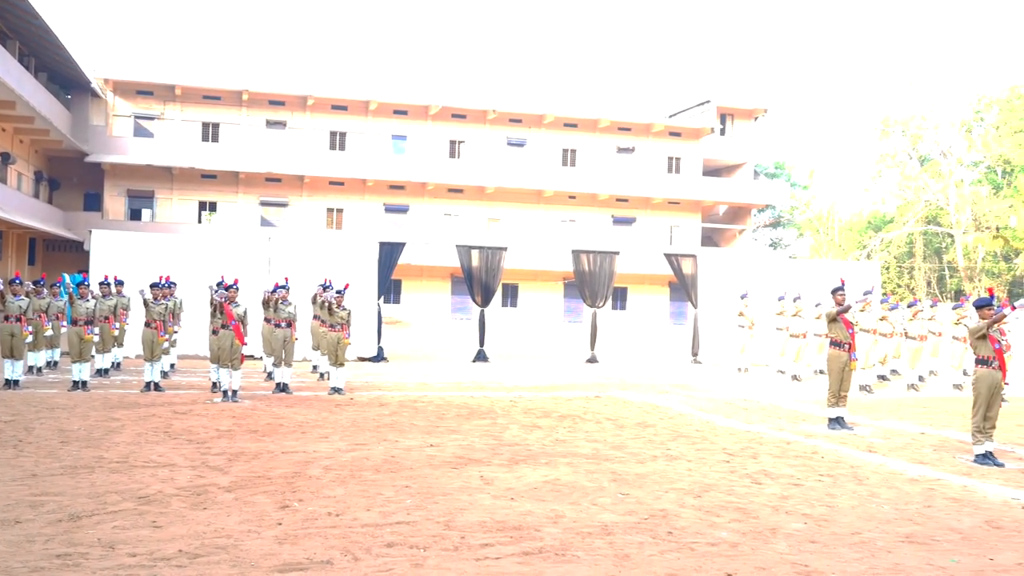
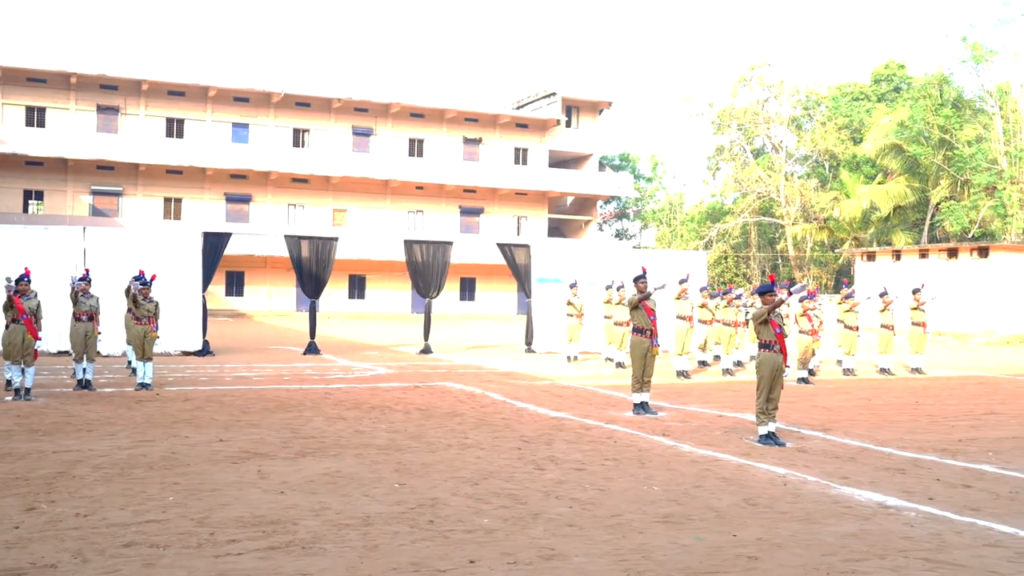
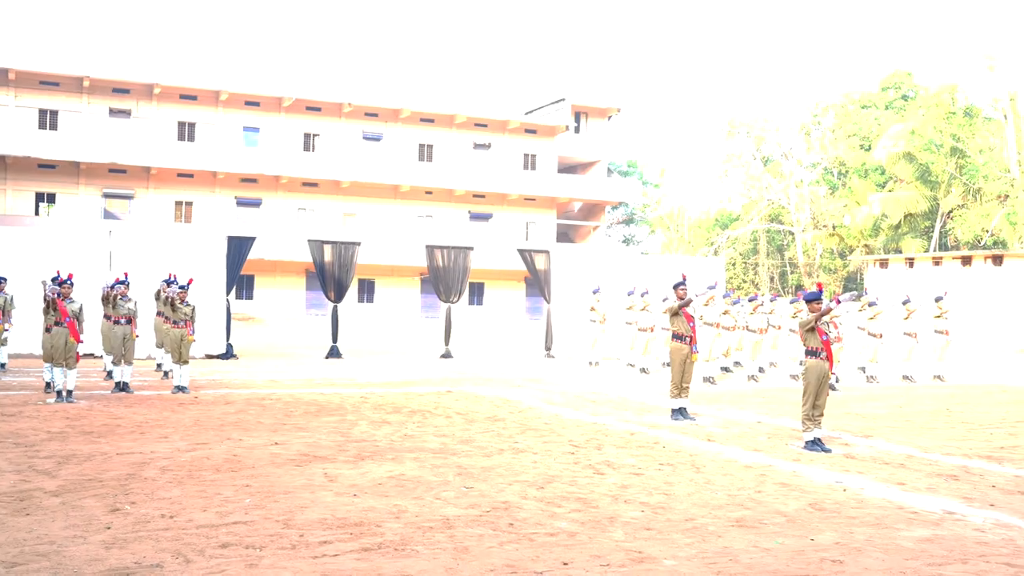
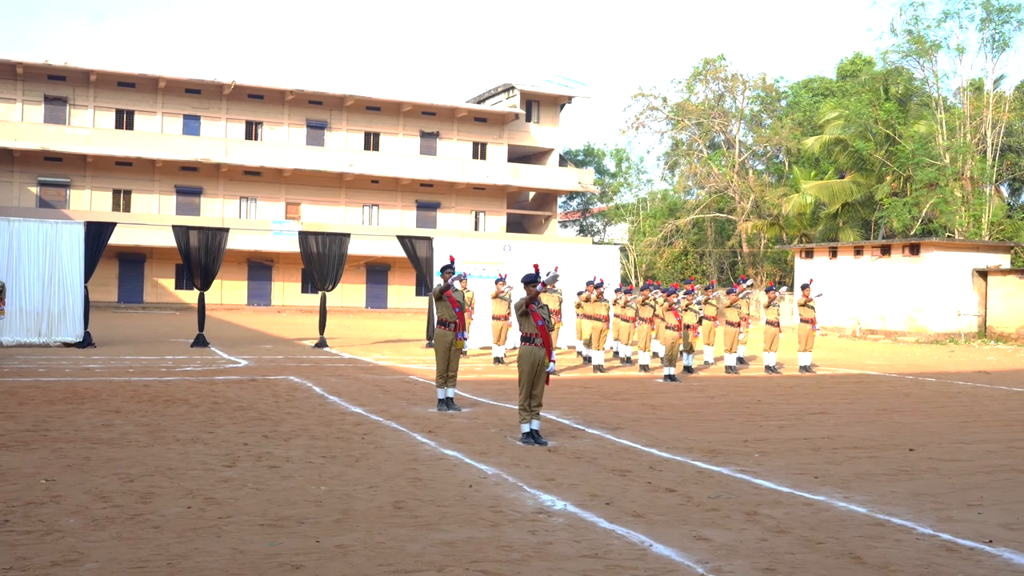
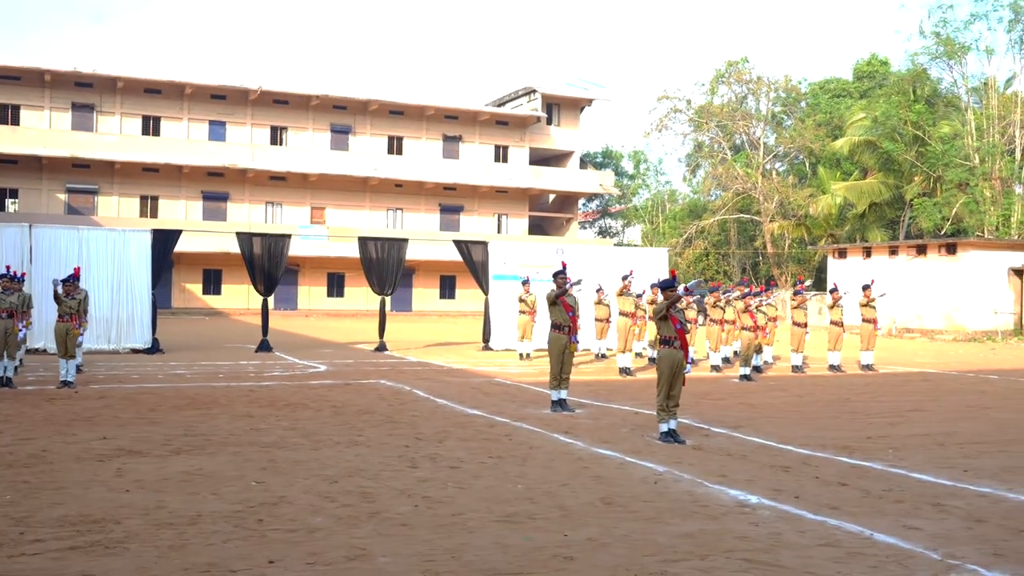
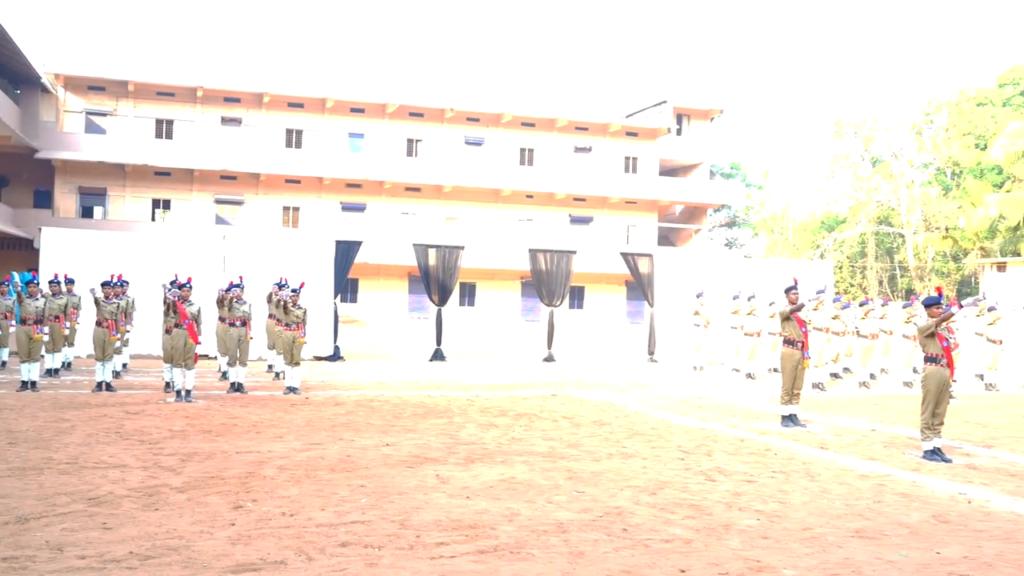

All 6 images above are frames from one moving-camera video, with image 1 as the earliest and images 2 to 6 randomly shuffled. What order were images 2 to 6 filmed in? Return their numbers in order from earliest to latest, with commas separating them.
6, 3, 2, 5, 4
